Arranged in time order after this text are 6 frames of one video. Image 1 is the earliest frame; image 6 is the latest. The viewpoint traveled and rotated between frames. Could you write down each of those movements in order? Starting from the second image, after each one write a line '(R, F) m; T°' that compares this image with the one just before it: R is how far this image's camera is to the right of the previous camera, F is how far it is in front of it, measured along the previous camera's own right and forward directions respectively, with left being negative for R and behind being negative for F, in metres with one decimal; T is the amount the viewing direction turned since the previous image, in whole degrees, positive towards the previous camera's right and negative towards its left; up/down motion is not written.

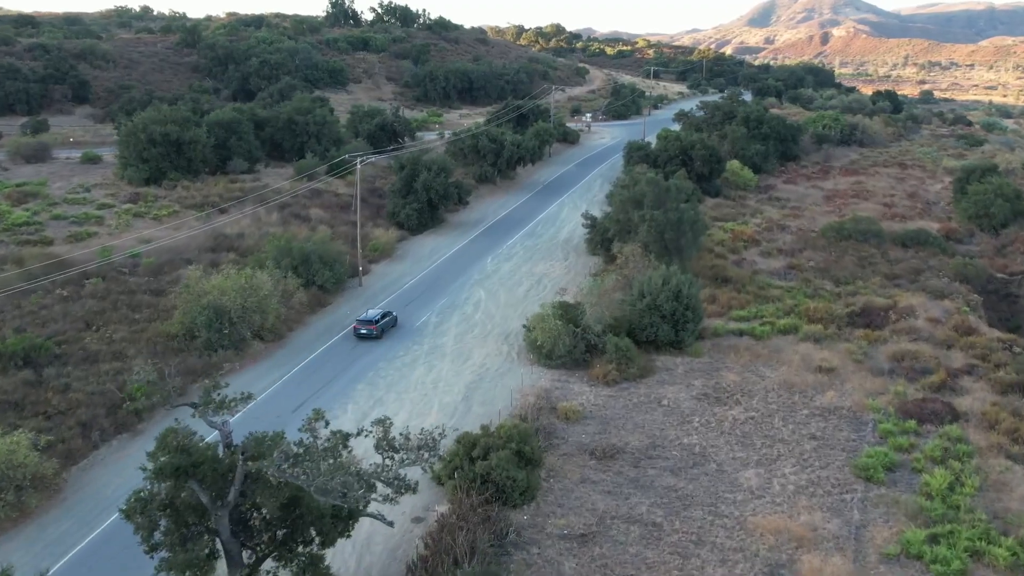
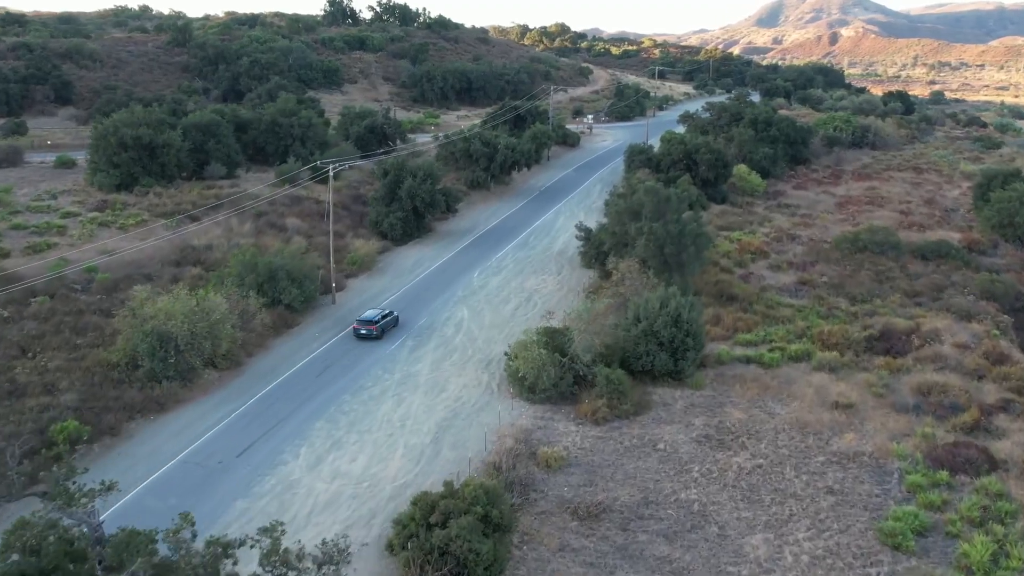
(+0.7, +2.8) m; 0°
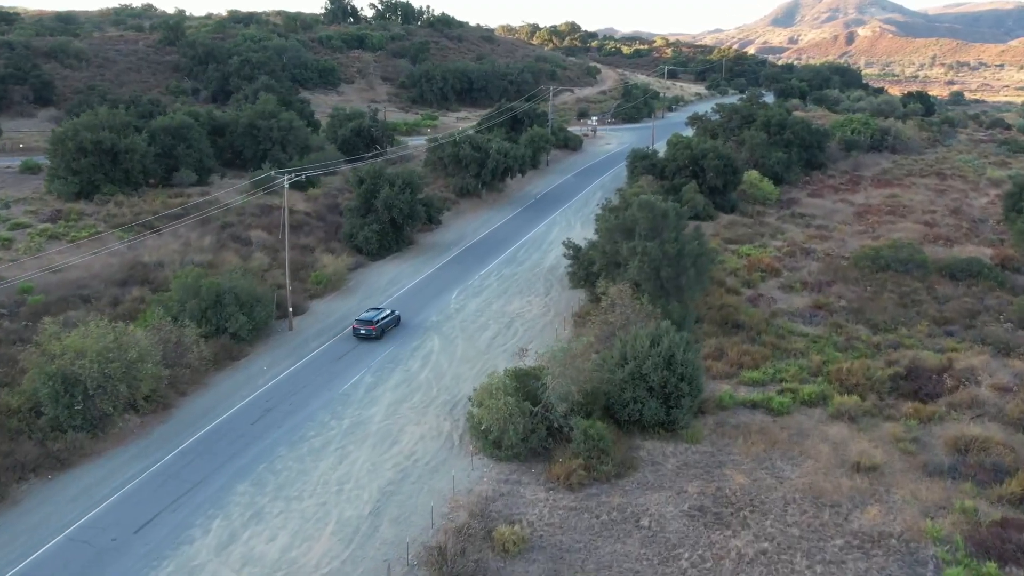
(+1.0, +3.5) m; -1°
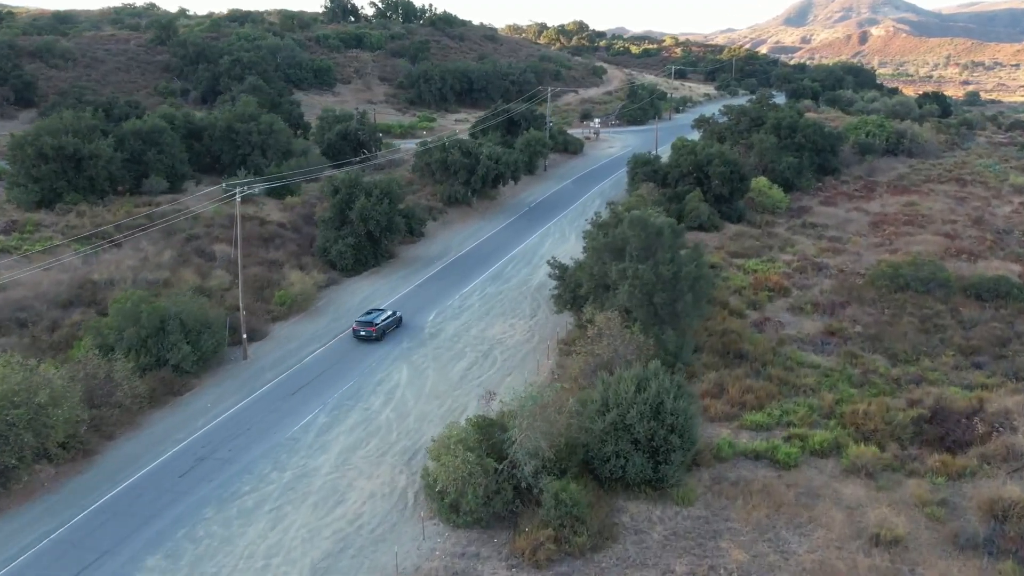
(+0.8, +2.8) m; -1°
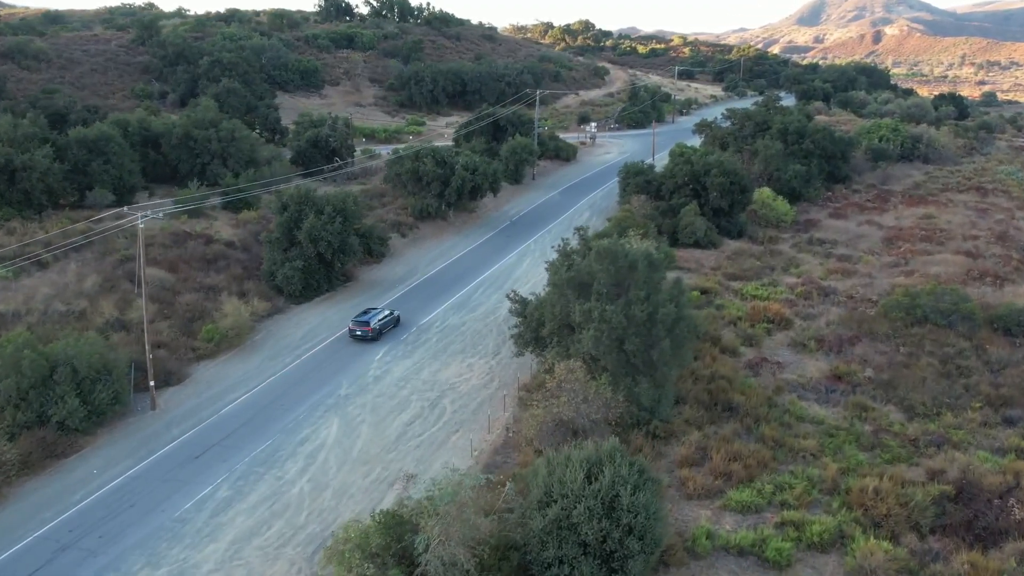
(+1.3, +3.7) m; -1°
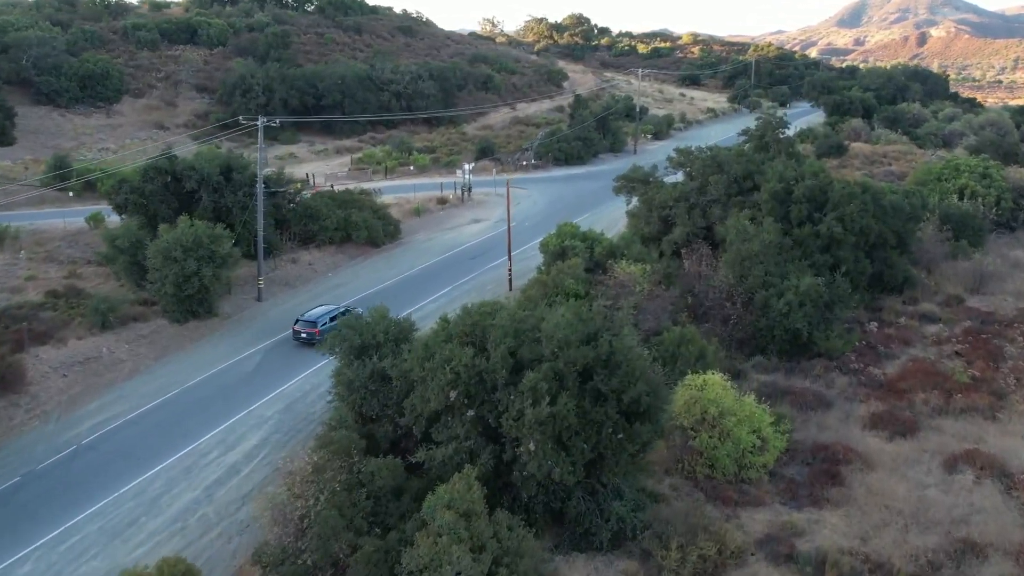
(+8.0, +26.1) m; -2°
